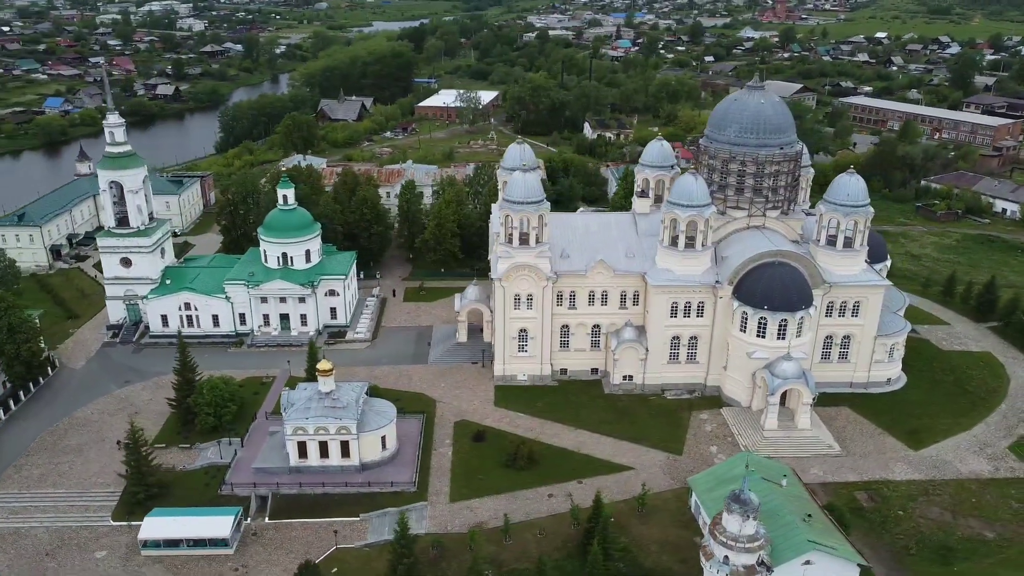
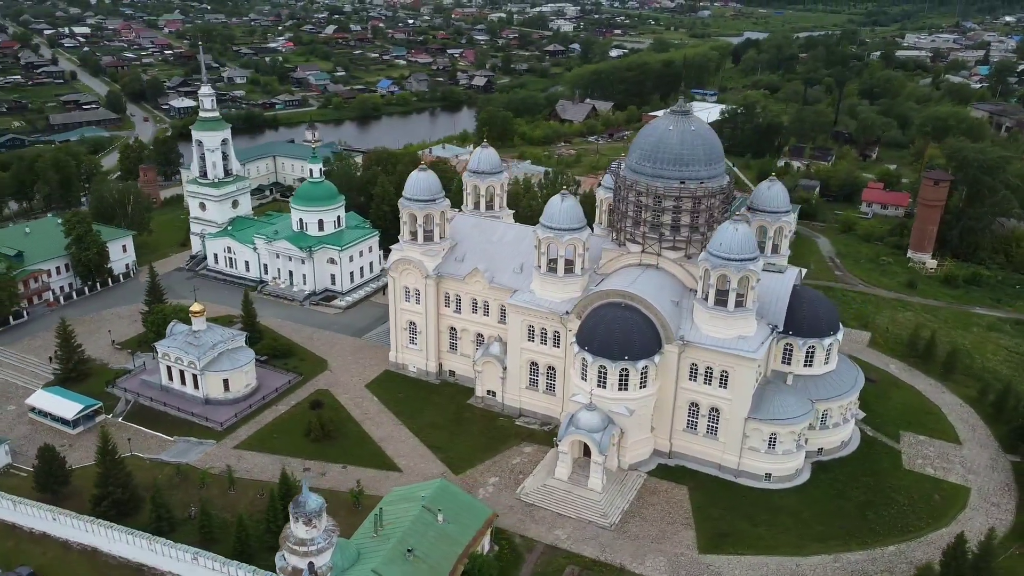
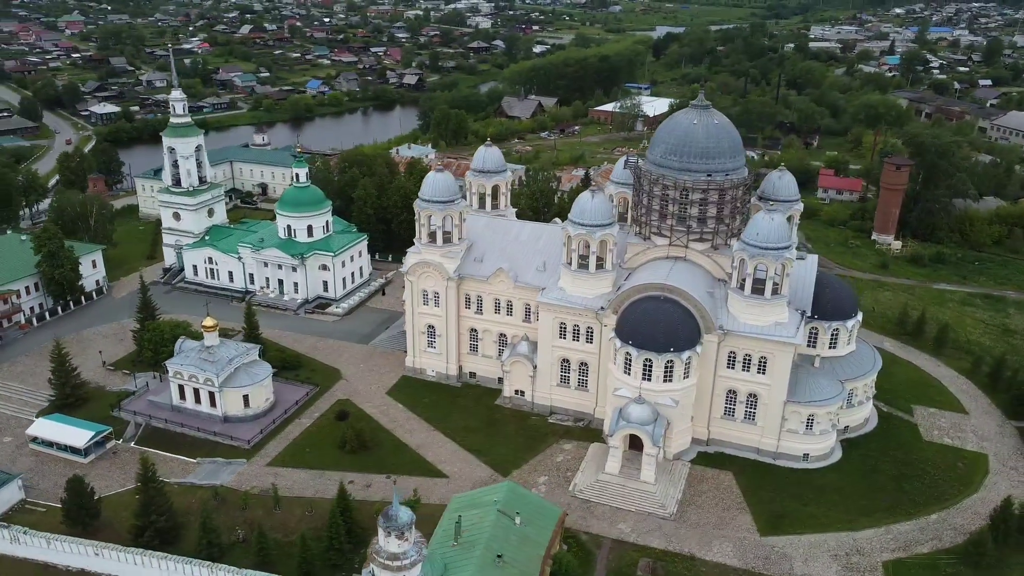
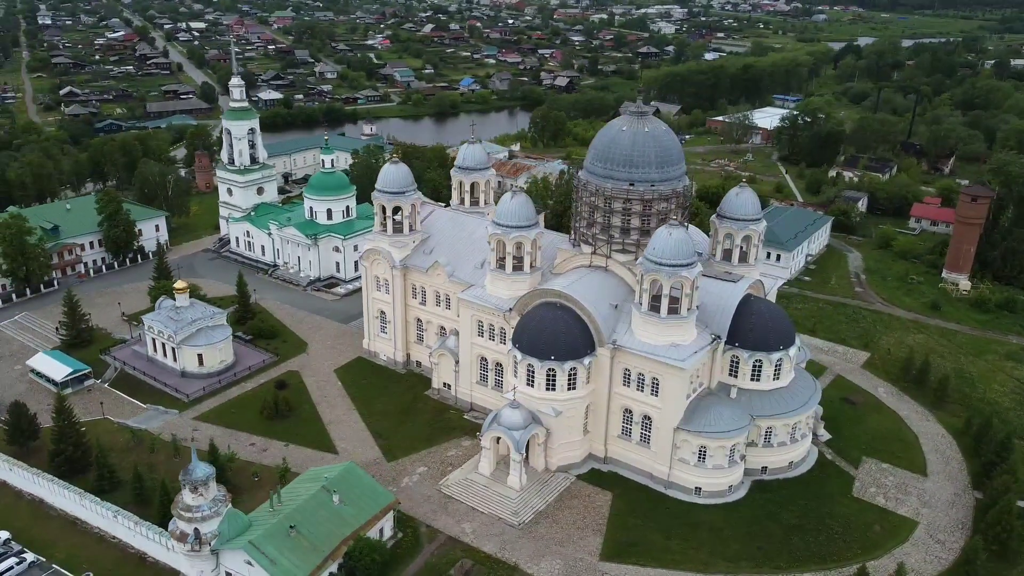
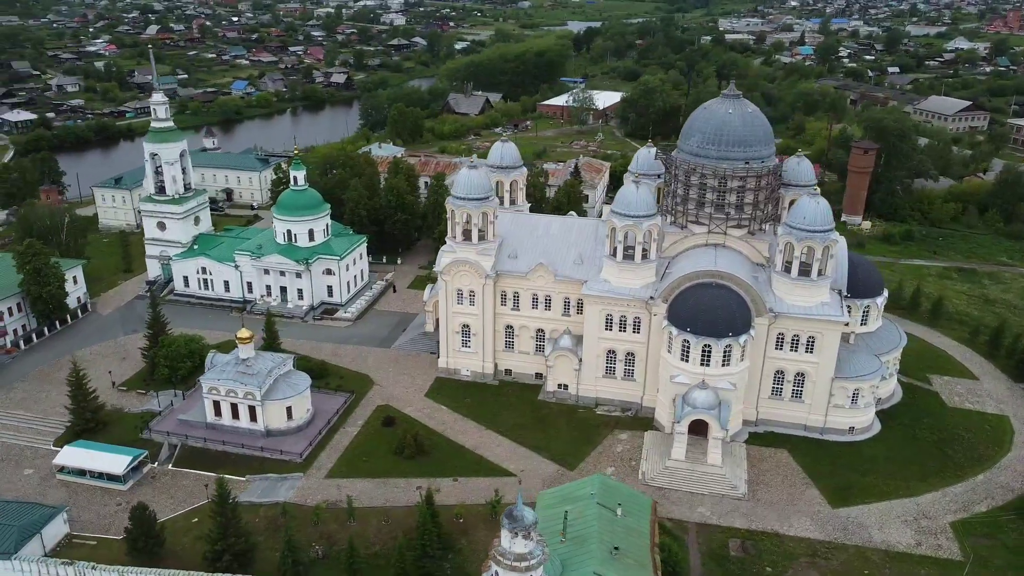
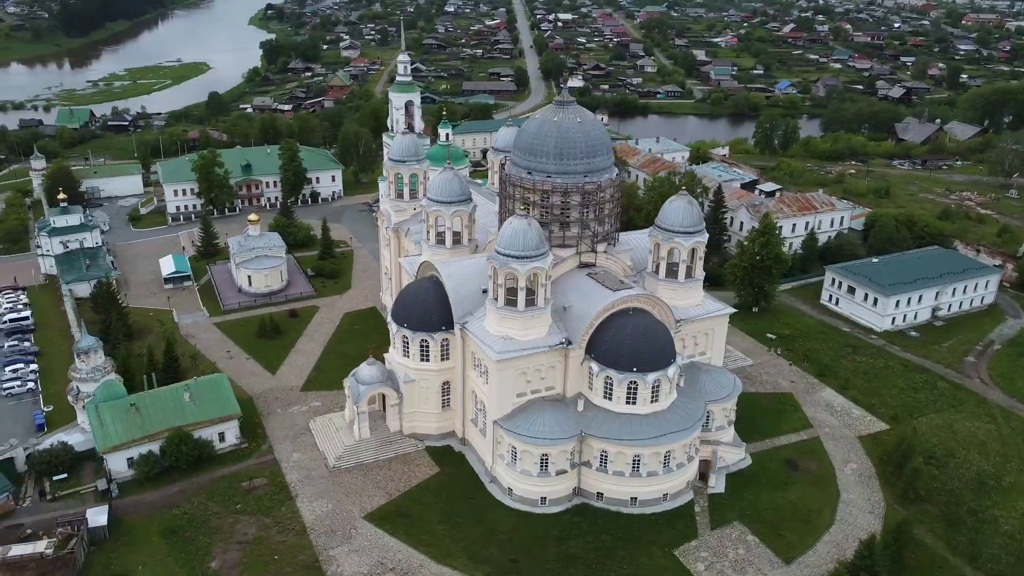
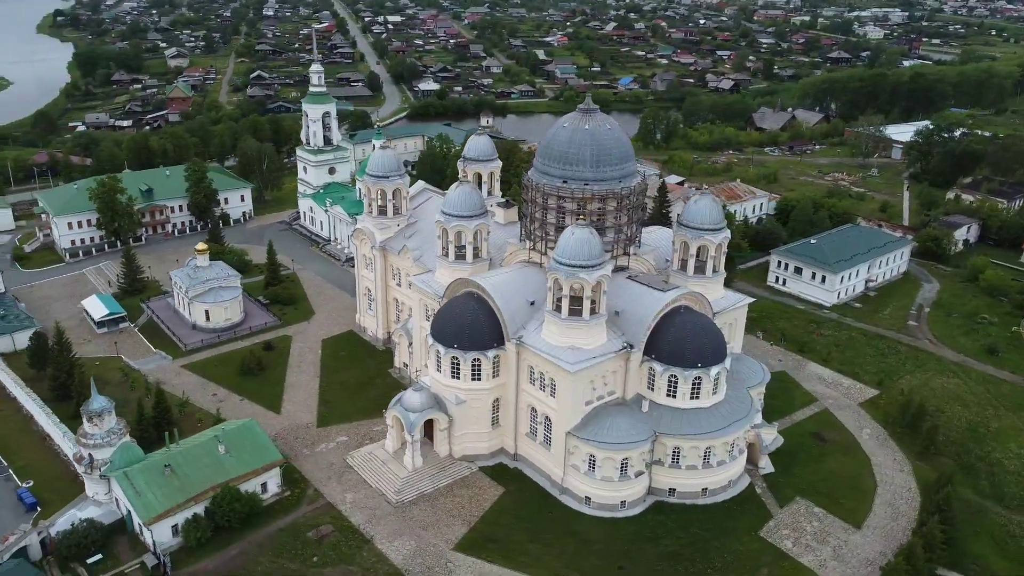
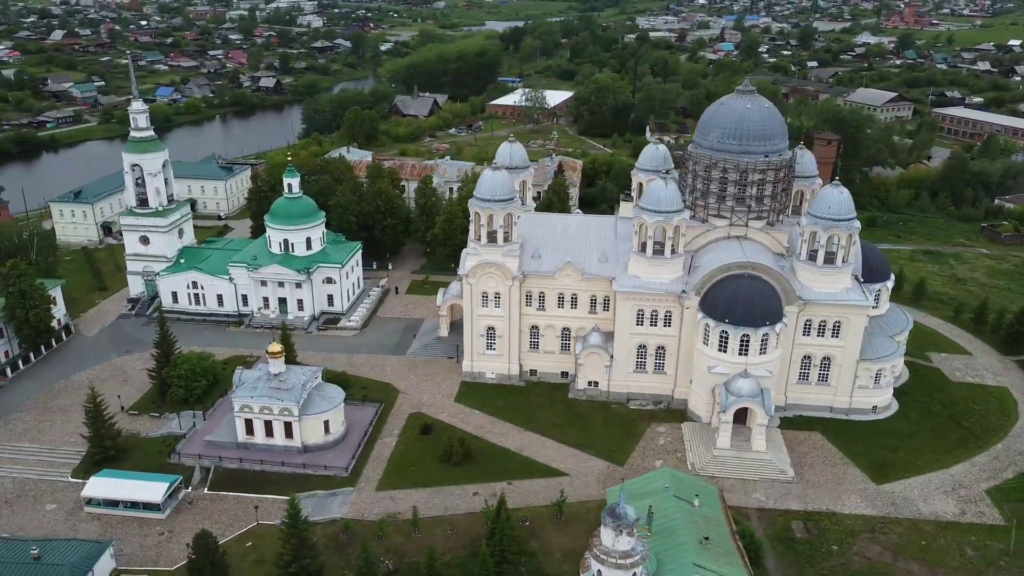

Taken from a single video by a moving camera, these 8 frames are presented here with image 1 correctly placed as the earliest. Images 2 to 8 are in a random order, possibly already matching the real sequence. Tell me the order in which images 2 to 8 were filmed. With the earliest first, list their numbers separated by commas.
8, 5, 3, 2, 4, 7, 6
